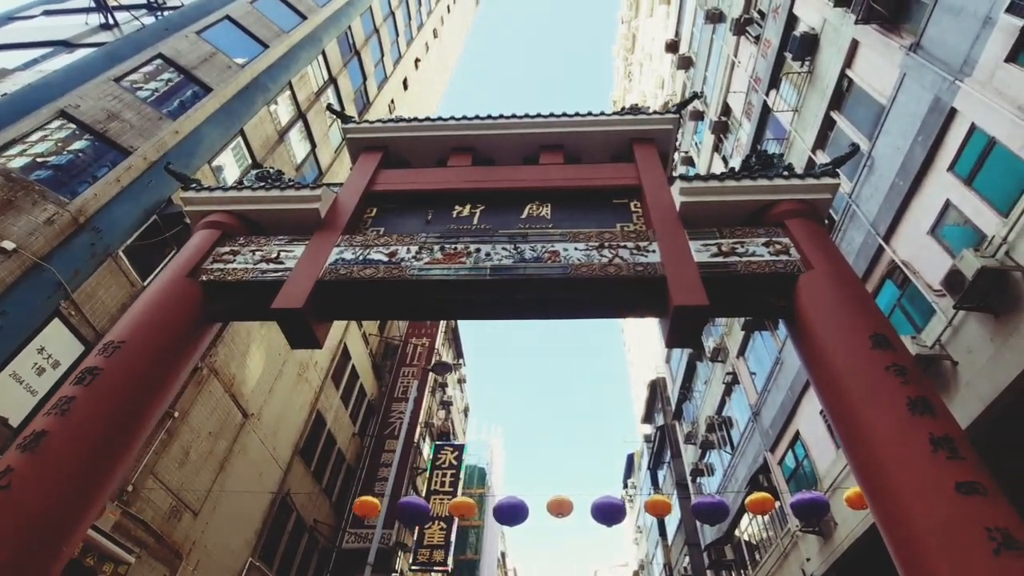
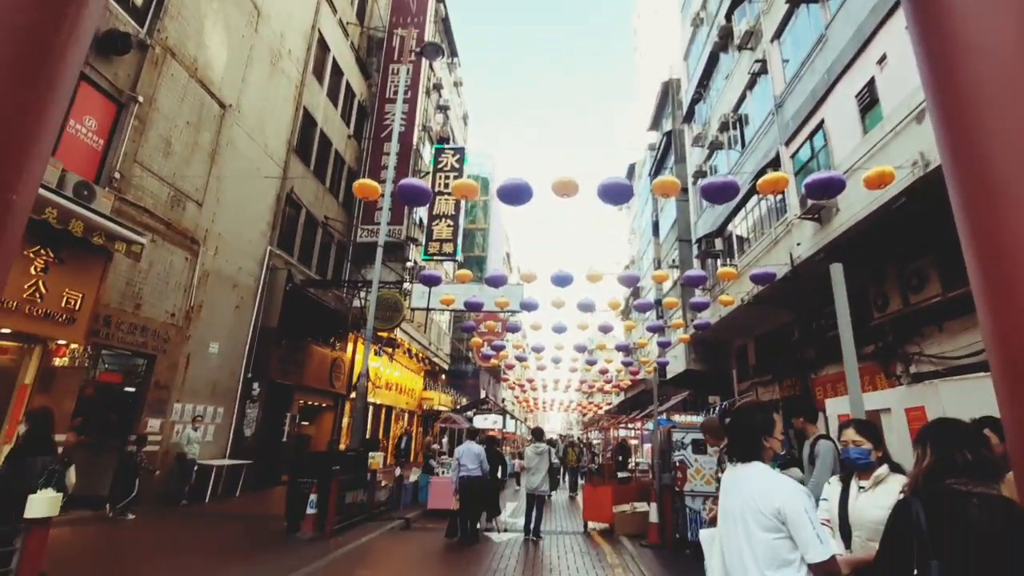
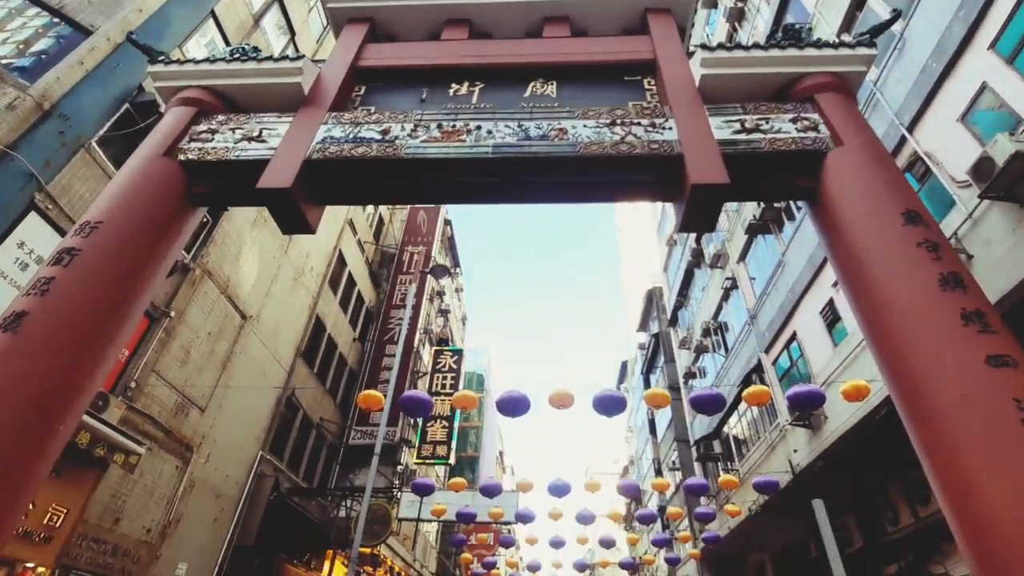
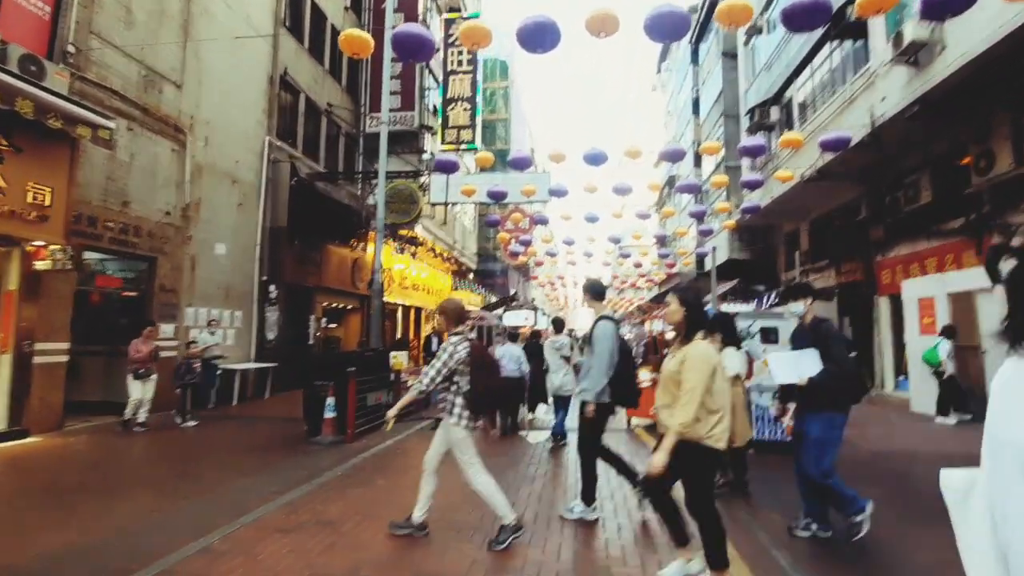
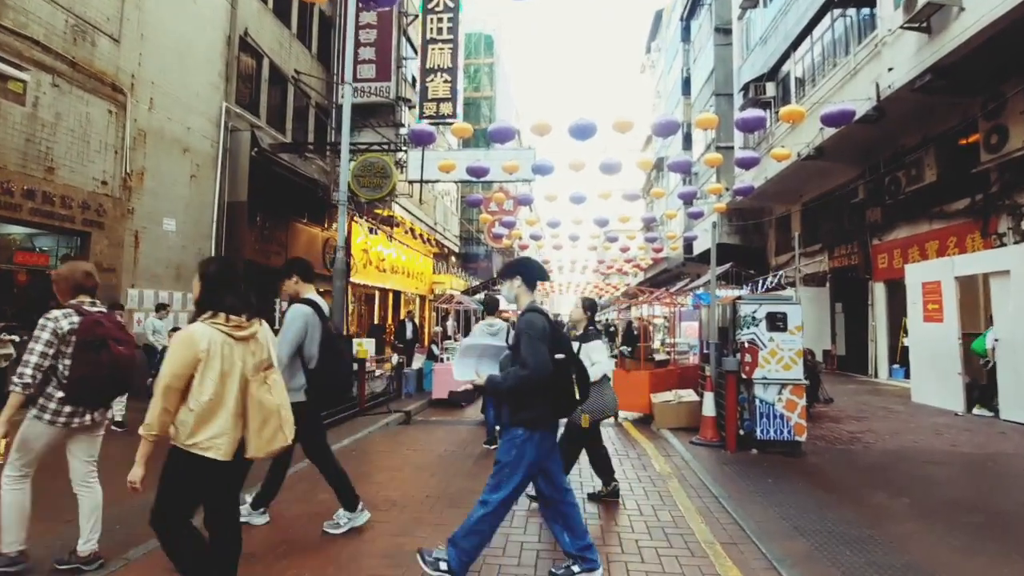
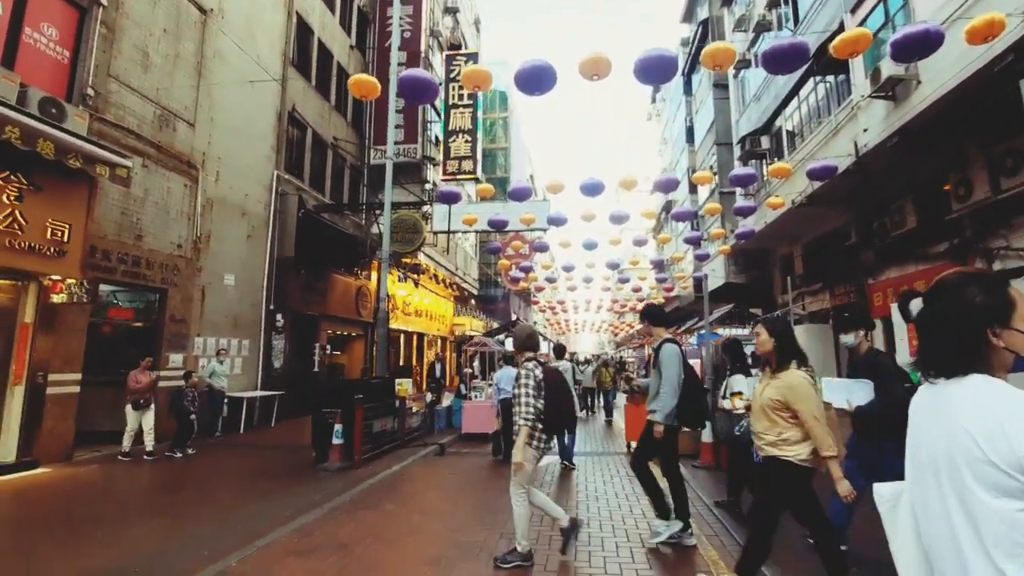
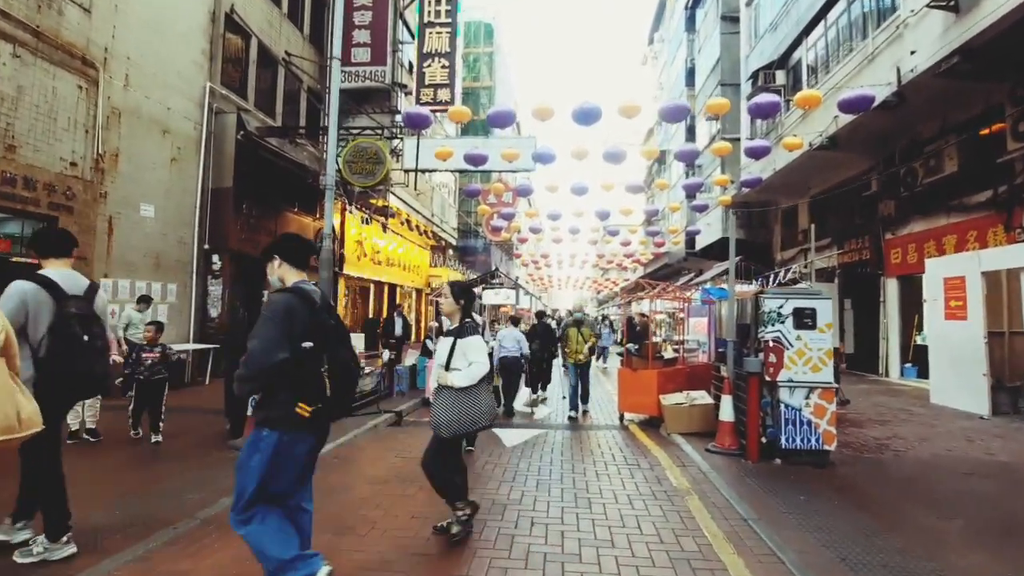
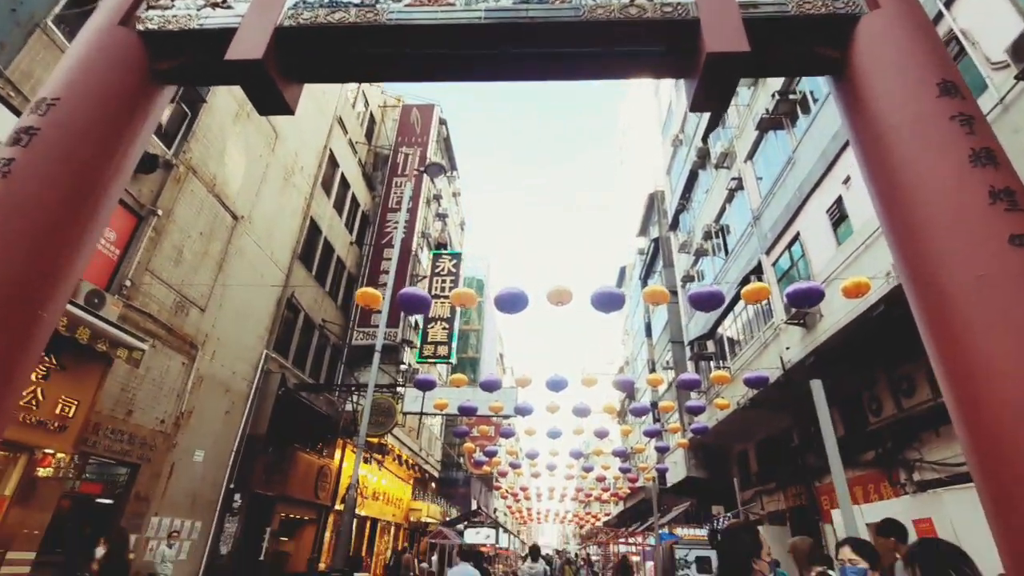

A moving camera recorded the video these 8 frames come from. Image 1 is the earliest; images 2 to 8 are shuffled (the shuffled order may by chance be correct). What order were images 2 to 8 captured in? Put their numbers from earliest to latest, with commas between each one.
3, 8, 2, 6, 4, 5, 7
